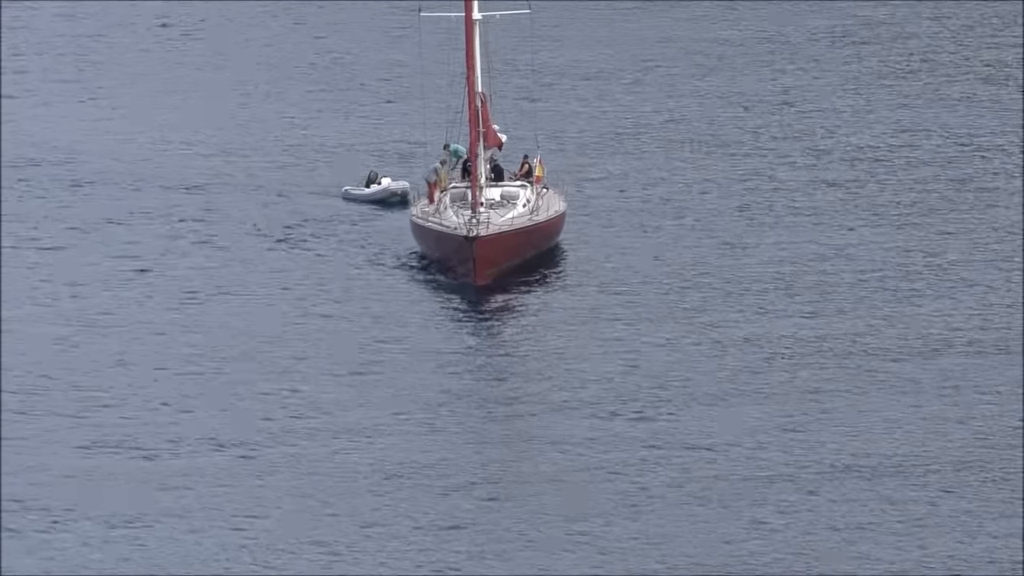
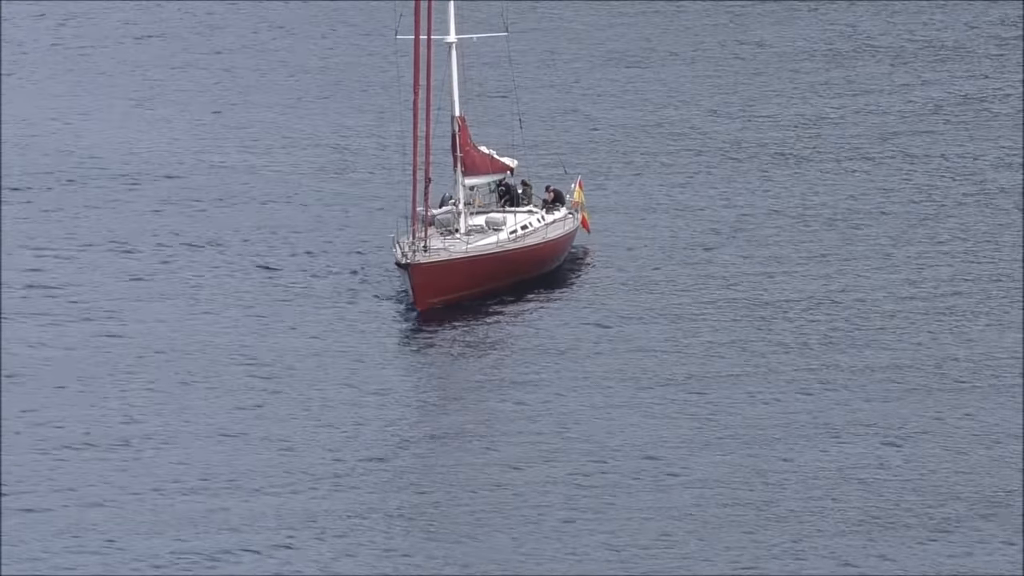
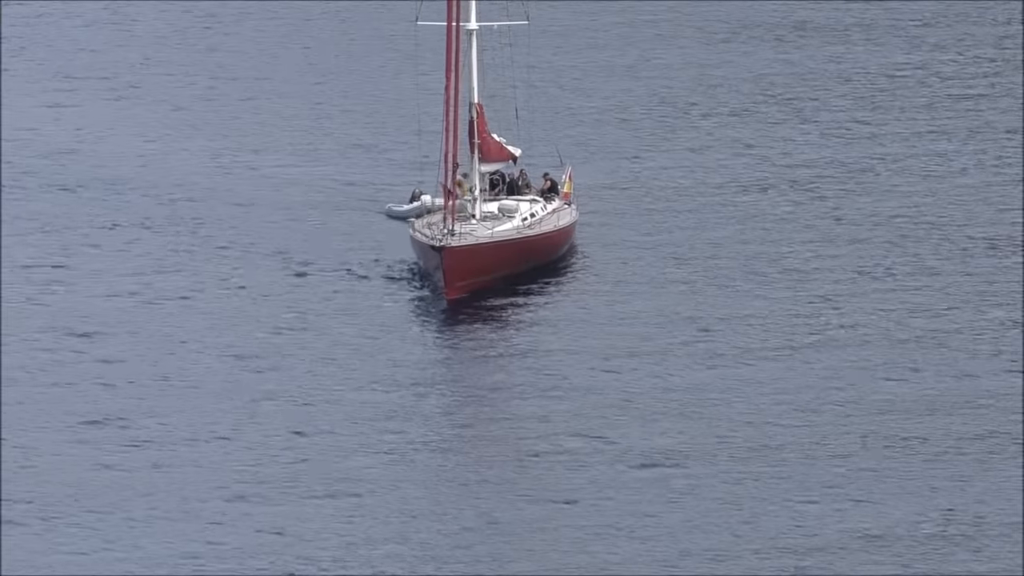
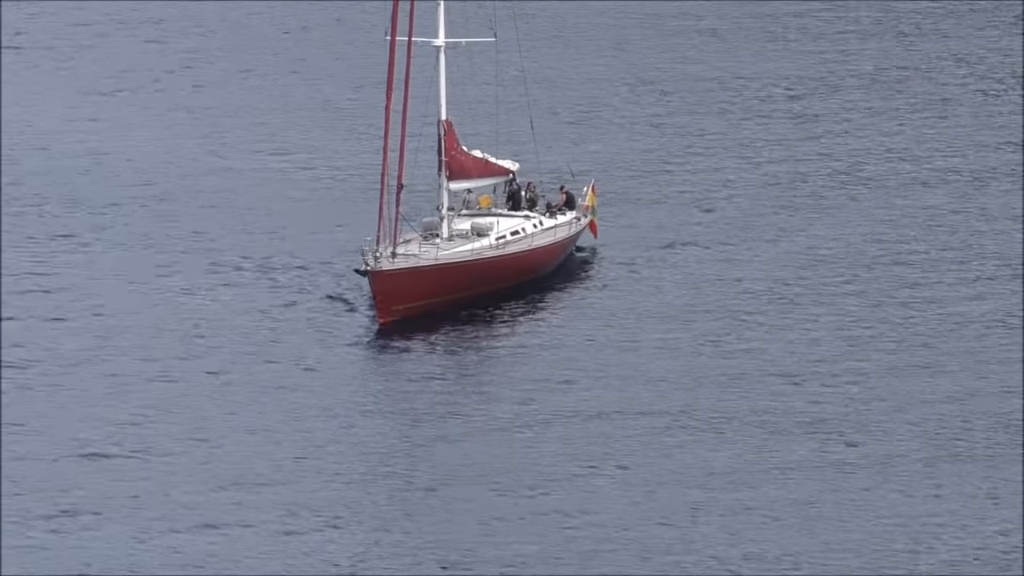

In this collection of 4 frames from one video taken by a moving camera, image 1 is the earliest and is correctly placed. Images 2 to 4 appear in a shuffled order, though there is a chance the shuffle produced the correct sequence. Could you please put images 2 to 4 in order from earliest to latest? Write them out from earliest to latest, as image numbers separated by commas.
3, 2, 4
